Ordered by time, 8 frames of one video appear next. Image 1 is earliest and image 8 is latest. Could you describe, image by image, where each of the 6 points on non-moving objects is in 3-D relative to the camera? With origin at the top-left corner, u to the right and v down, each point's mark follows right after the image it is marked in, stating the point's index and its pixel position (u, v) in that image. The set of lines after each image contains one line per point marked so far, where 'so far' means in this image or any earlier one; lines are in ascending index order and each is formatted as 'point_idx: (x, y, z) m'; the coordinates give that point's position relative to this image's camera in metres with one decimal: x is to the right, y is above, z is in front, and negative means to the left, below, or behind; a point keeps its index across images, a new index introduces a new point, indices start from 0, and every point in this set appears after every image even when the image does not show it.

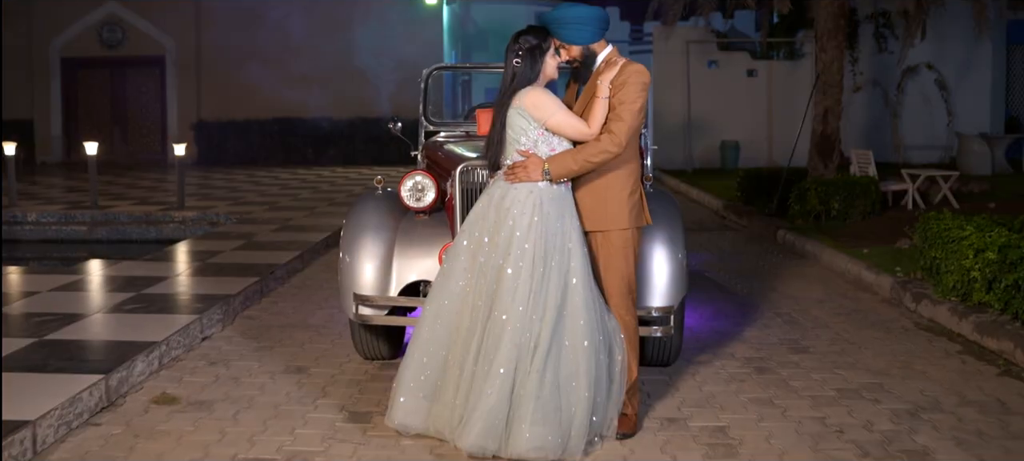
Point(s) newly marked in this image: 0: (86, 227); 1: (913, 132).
0: (-5.0, +0.1, +12.2) m
1: (+6.7, +1.7, +17.6) m
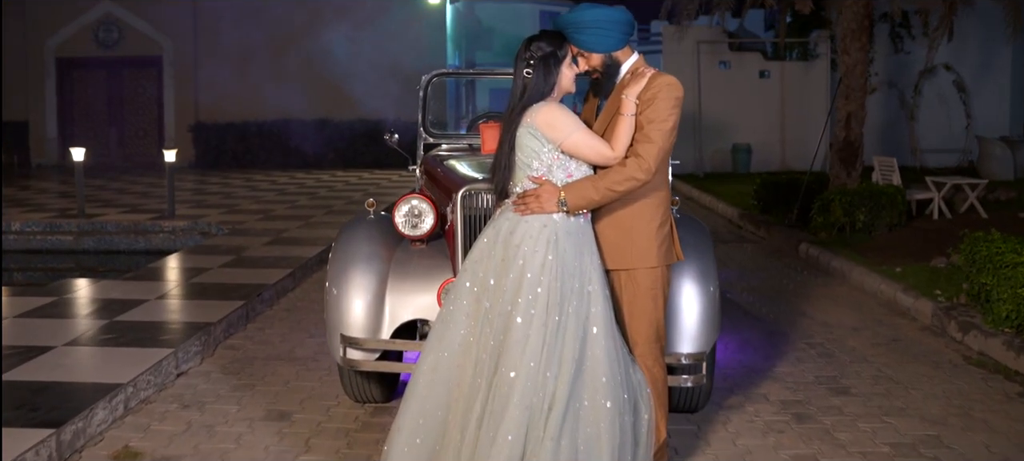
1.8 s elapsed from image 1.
0: (-4.9, -0.1, +11.7) m
1: (+6.8, +1.6, +17.0) m
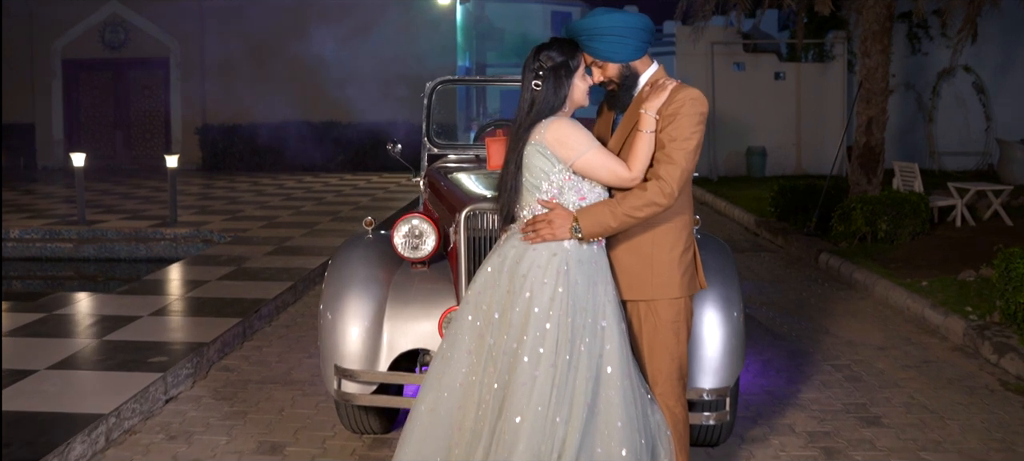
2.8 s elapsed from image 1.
0: (-4.8, -0.1, +11.4) m
1: (+6.9, +1.5, +16.6) m
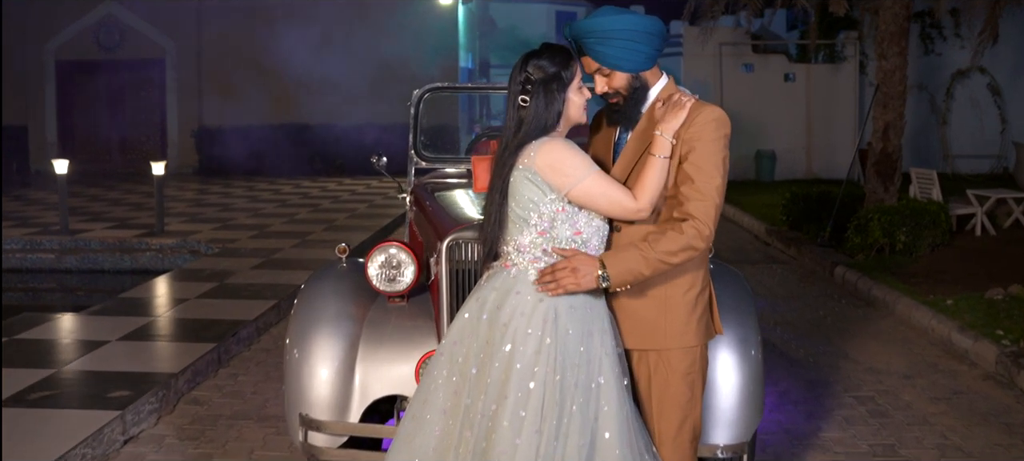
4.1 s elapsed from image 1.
0: (-4.8, -0.3, +10.9) m
1: (+7.0, +1.4, +16.1) m
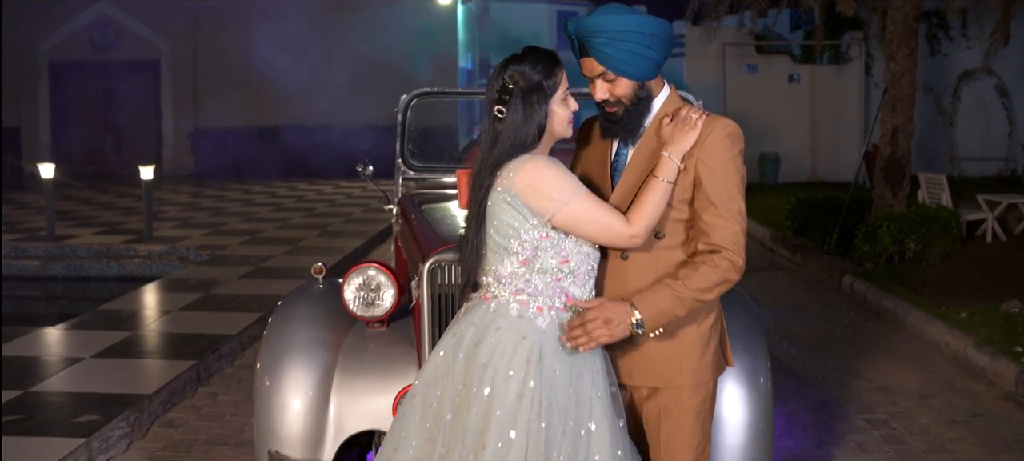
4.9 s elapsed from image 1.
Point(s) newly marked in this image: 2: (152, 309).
0: (-4.8, -0.3, +10.6) m
1: (+7.0, +1.3, +15.8) m
2: (-2.6, -0.6, +7.6) m
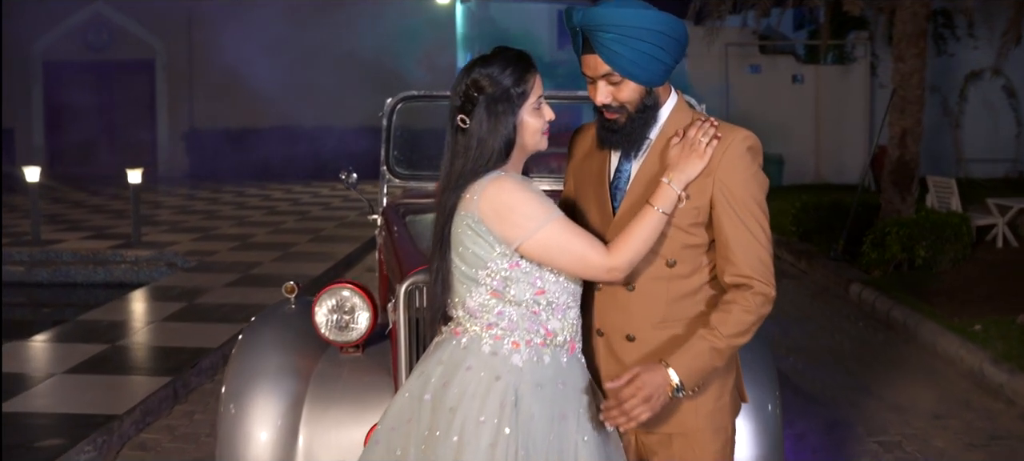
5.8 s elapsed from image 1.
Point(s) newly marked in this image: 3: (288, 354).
0: (-4.9, -0.4, +10.4) m
1: (+6.9, +1.2, +15.5) m
2: (-2.7, -0.6, +7.4) m
3: (-0.7, -0.4, +3.3) m
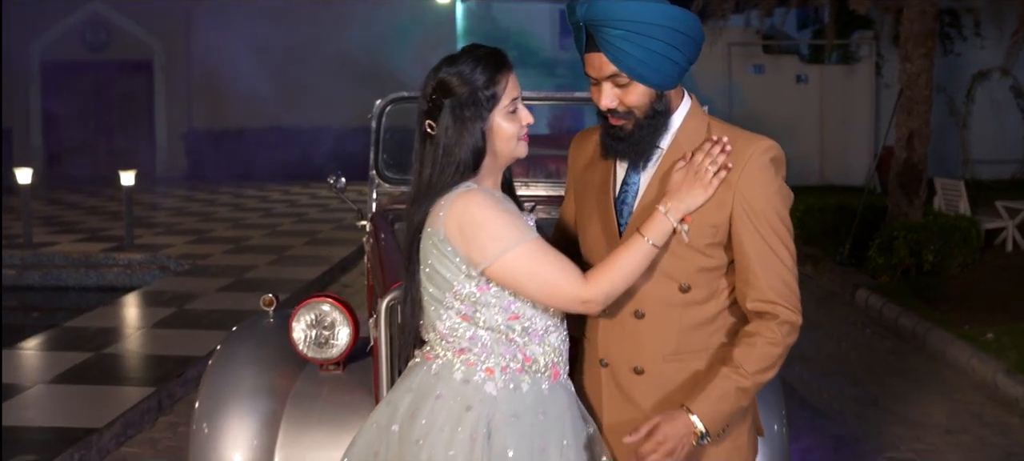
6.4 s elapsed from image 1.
0: (-4.9, -0.4, +10.2) m
1: (+7.0, +1.2, +15.3) m
2: (-2.7, -0.7, +7.2) m
3: (-0.7, -0.4, +3.1) m
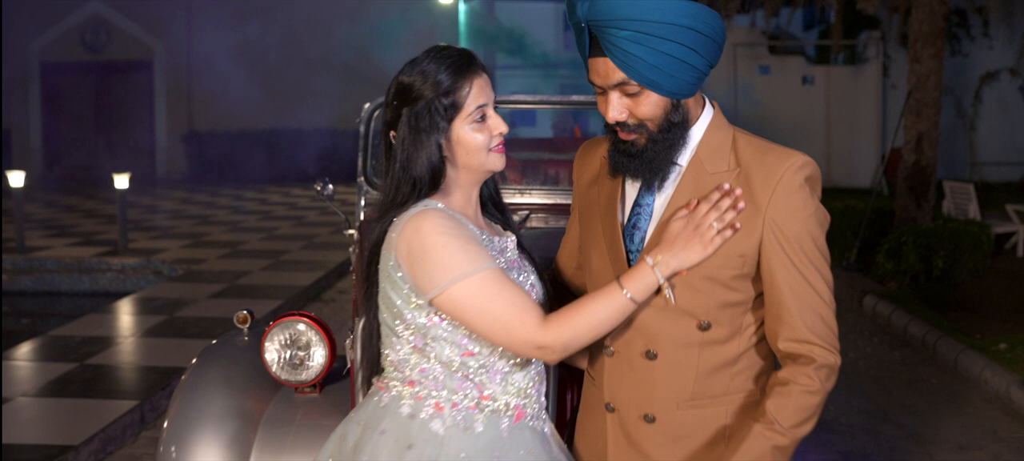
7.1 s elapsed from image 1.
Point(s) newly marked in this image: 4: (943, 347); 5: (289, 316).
0: (-4.9, -0.4, +10.0) m
1: (+7.0, +1.2, +15.0) m
2: (-2.7, -0.7, +7.0) m
3: (-0.8, -0.5, +2.9) m
4: (+2.7, -0.7, +6.6) m
5: (-0.6, -0.2, +3.0) m
